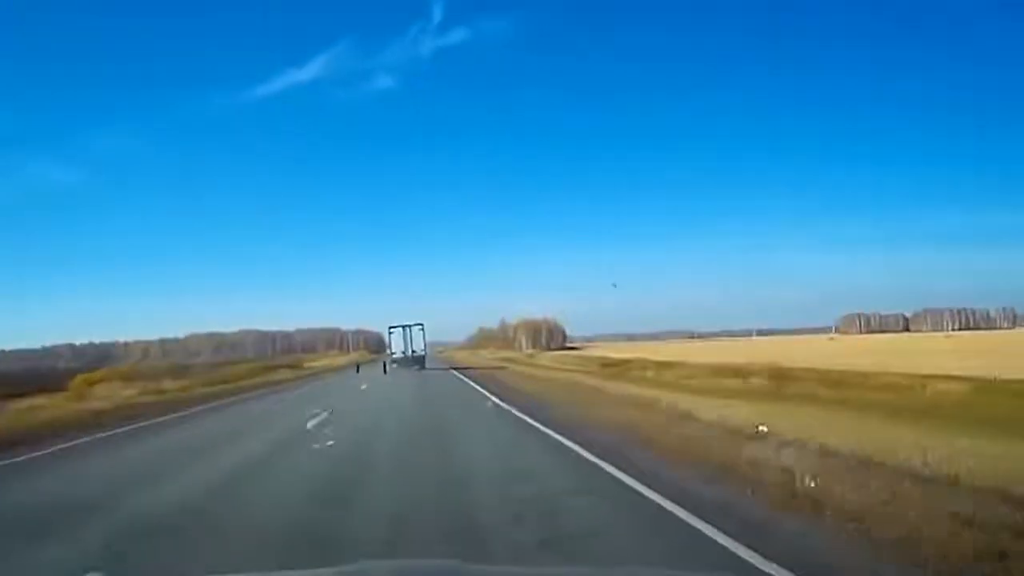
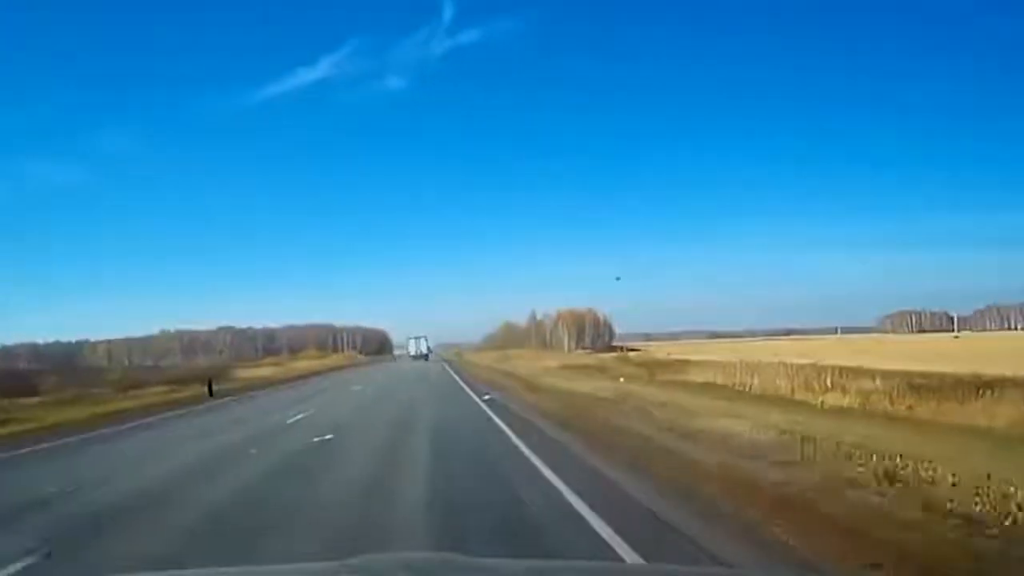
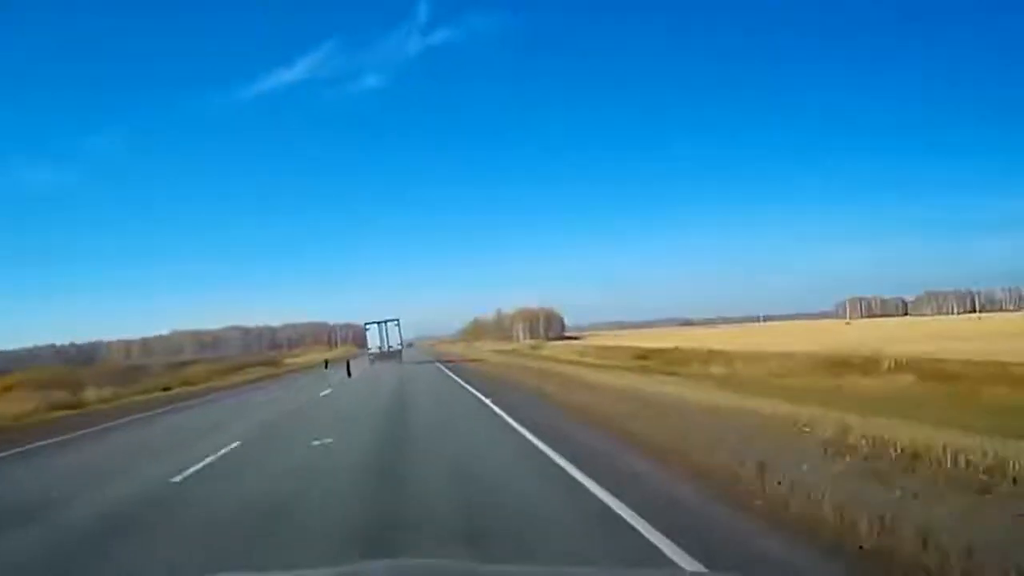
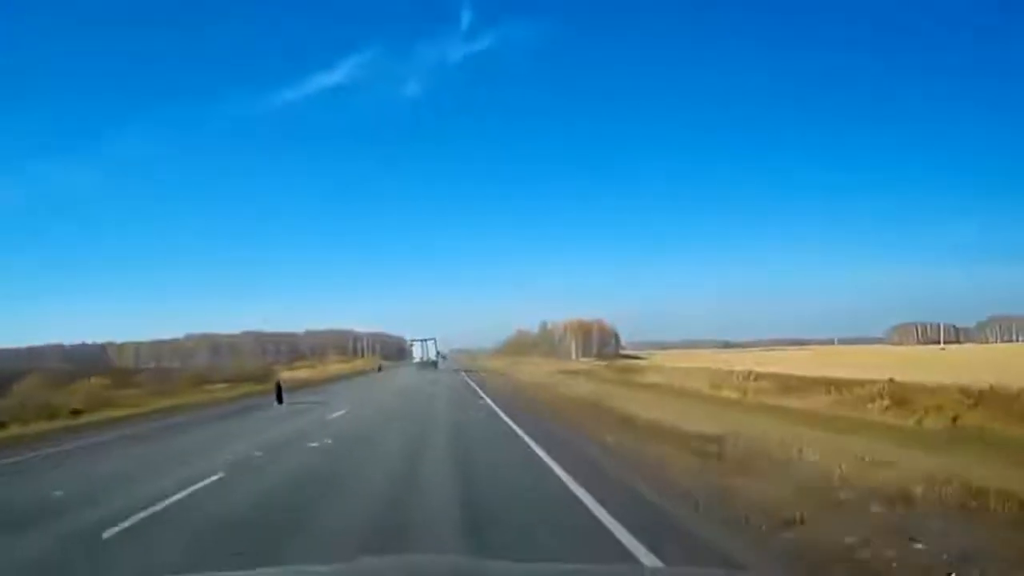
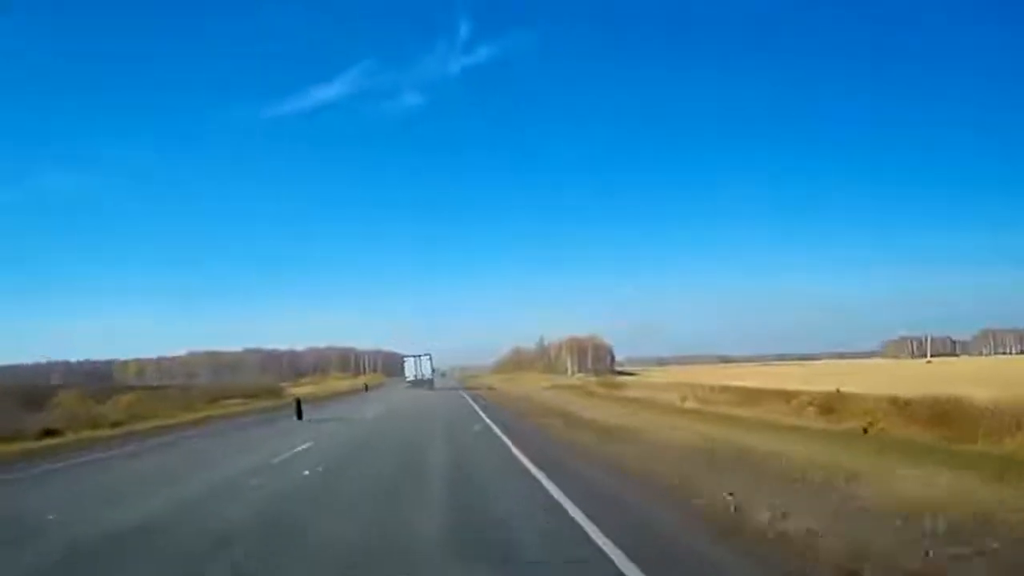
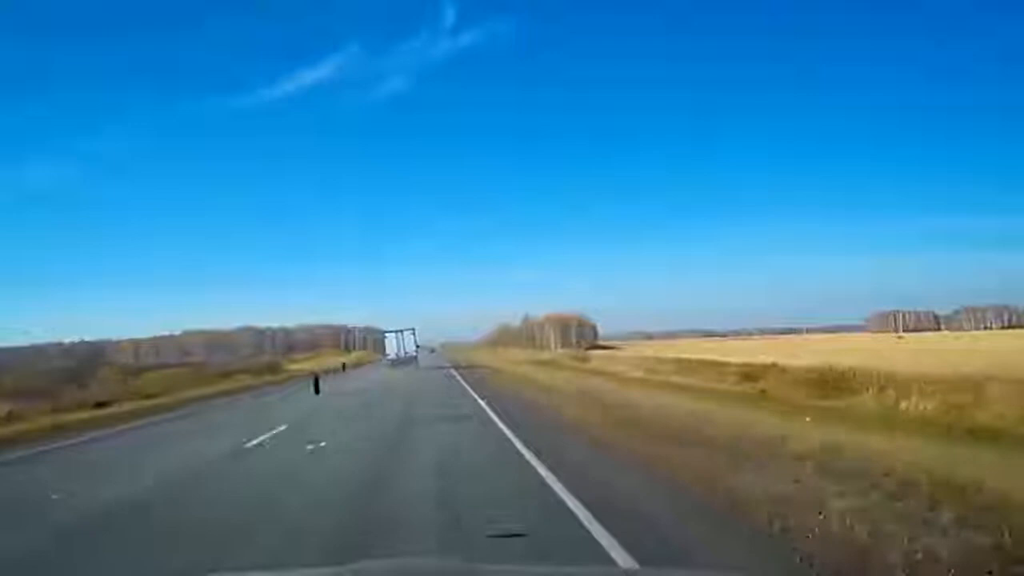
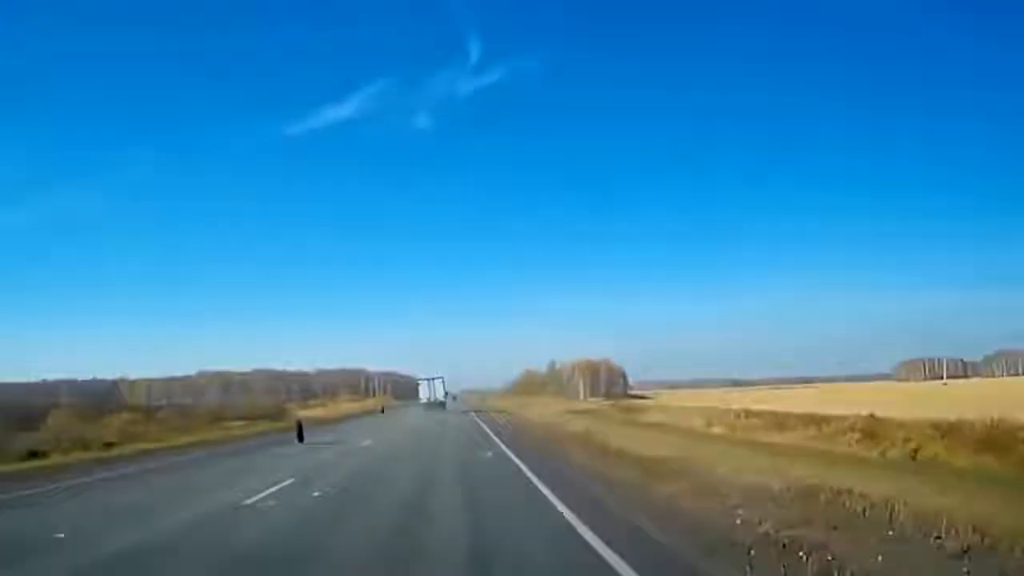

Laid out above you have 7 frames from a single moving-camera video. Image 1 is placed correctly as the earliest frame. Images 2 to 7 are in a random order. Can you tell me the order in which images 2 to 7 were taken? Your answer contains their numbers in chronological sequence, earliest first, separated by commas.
3, 6, 5, 7, 4, 2
